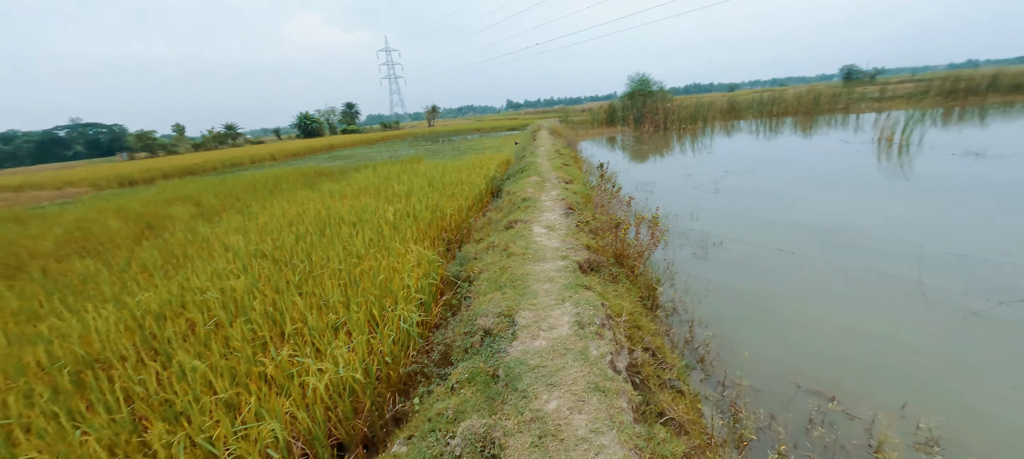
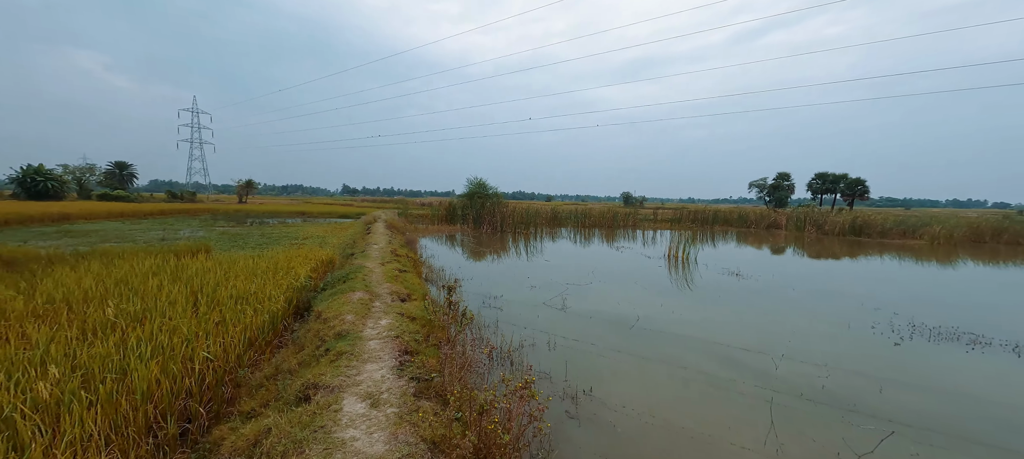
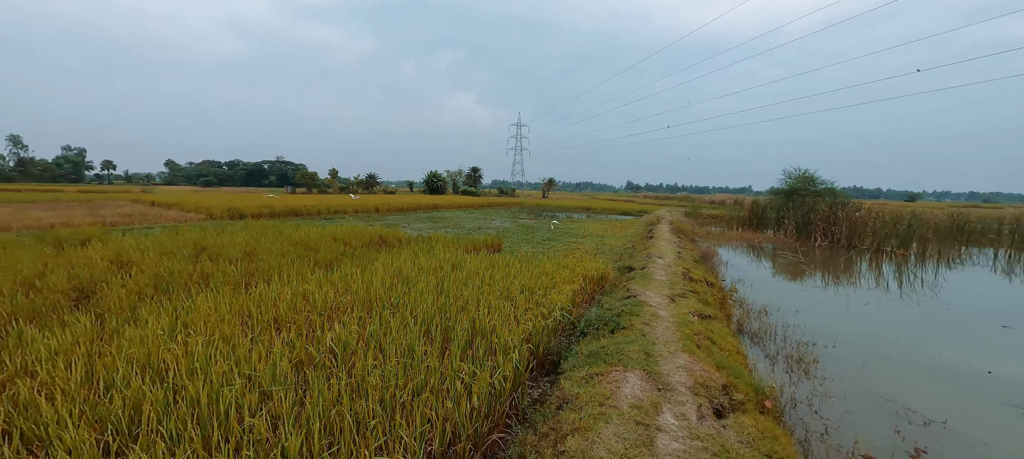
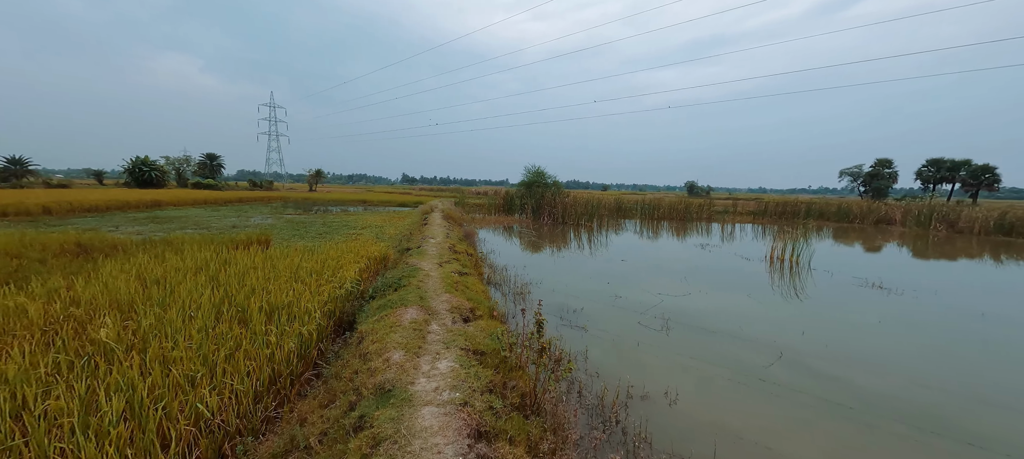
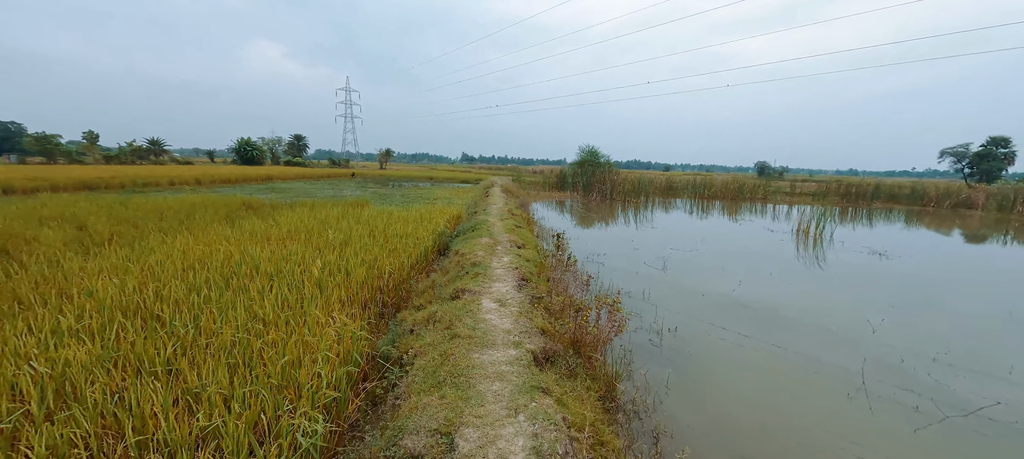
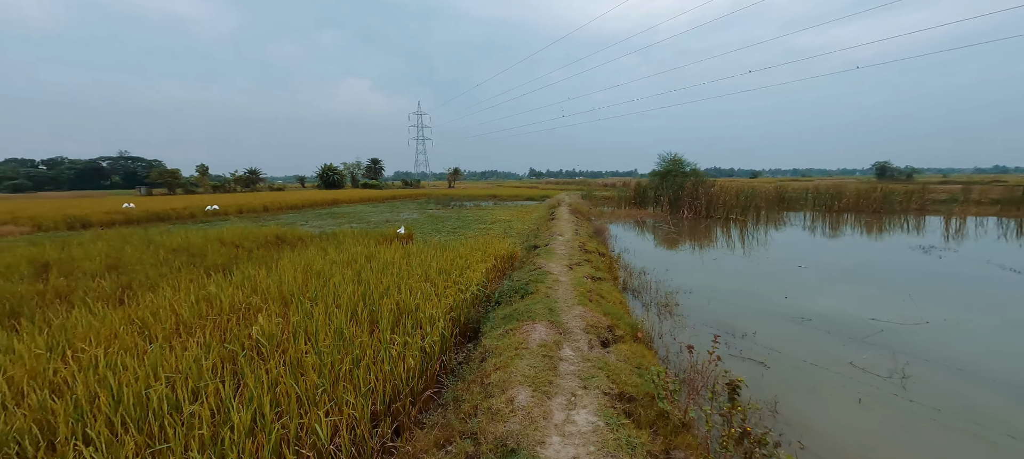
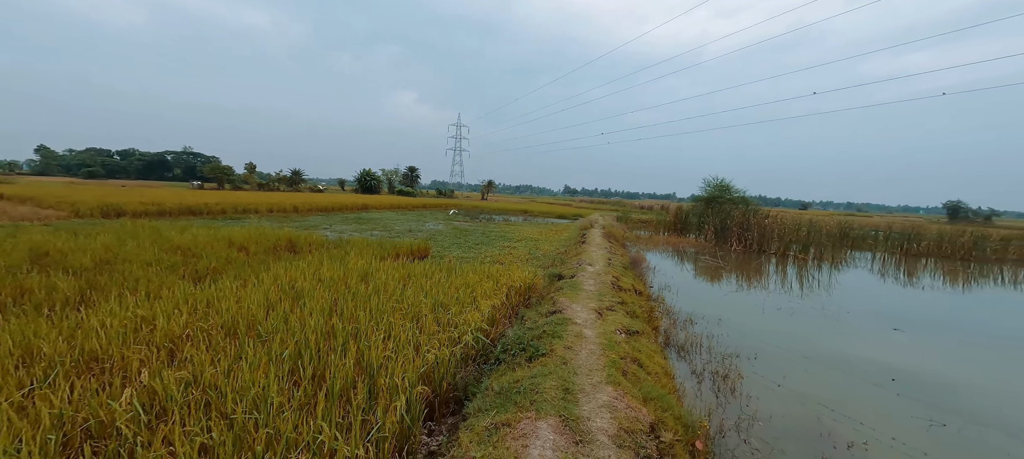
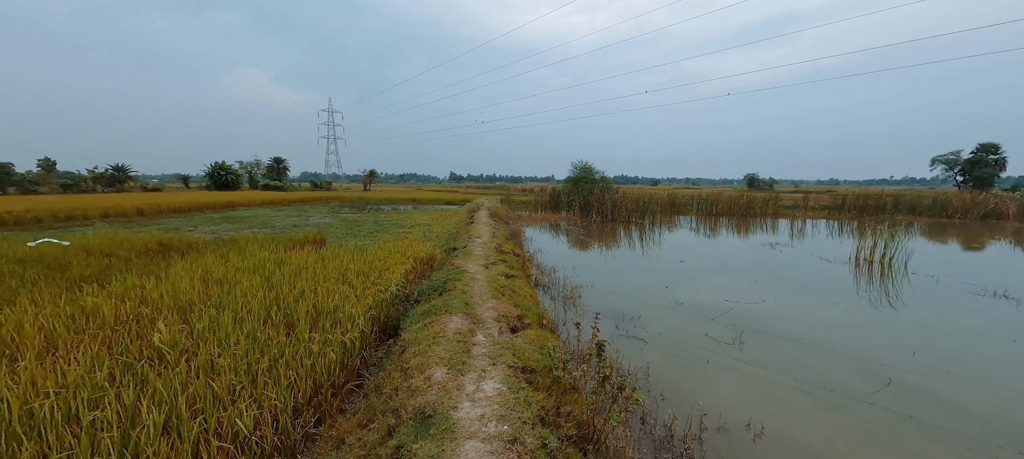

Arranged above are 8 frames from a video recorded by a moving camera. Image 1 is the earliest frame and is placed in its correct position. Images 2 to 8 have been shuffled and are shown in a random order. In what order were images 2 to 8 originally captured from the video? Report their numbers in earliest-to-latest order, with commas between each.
5, 2, 4, 8, 6, 3, 7
